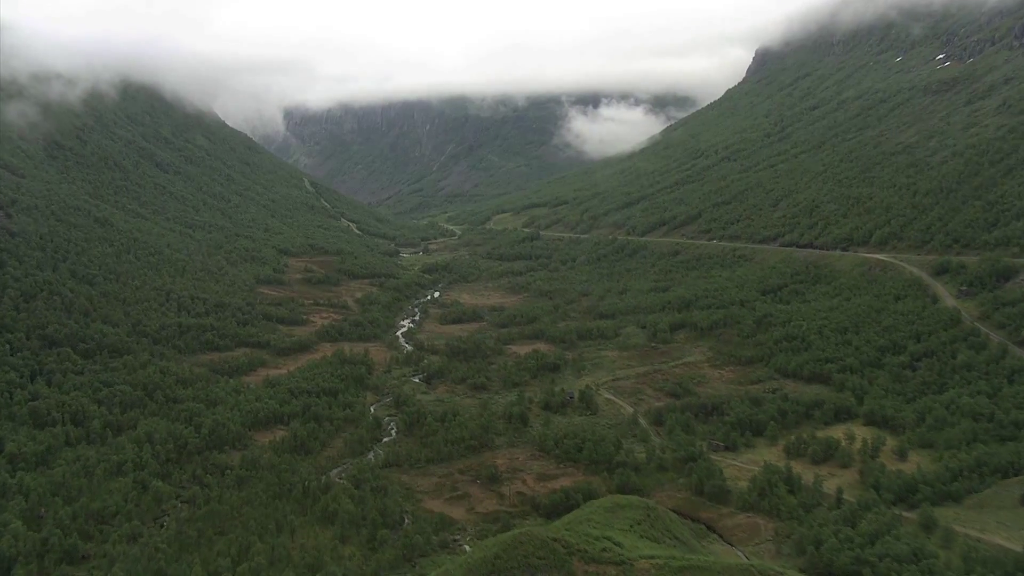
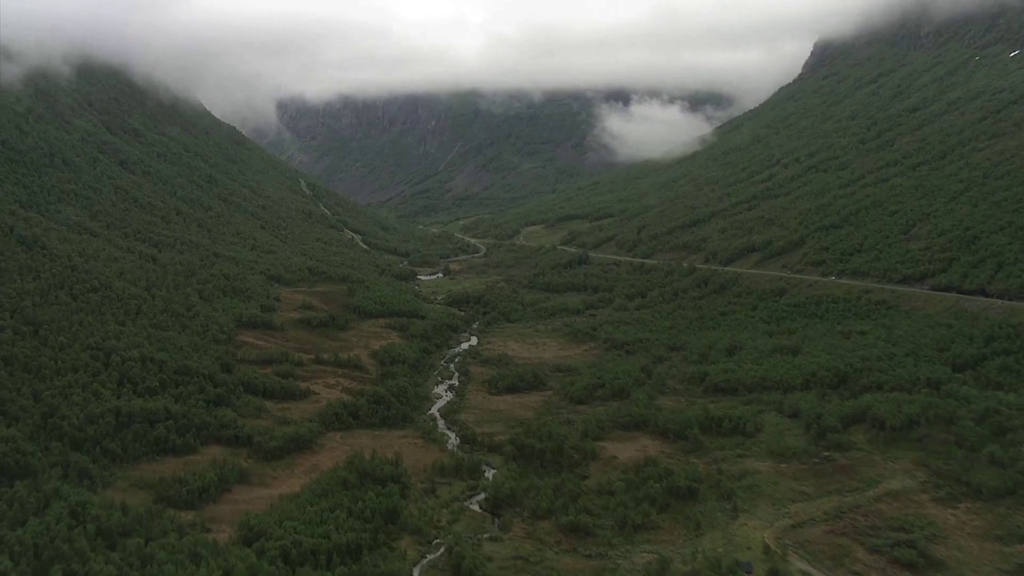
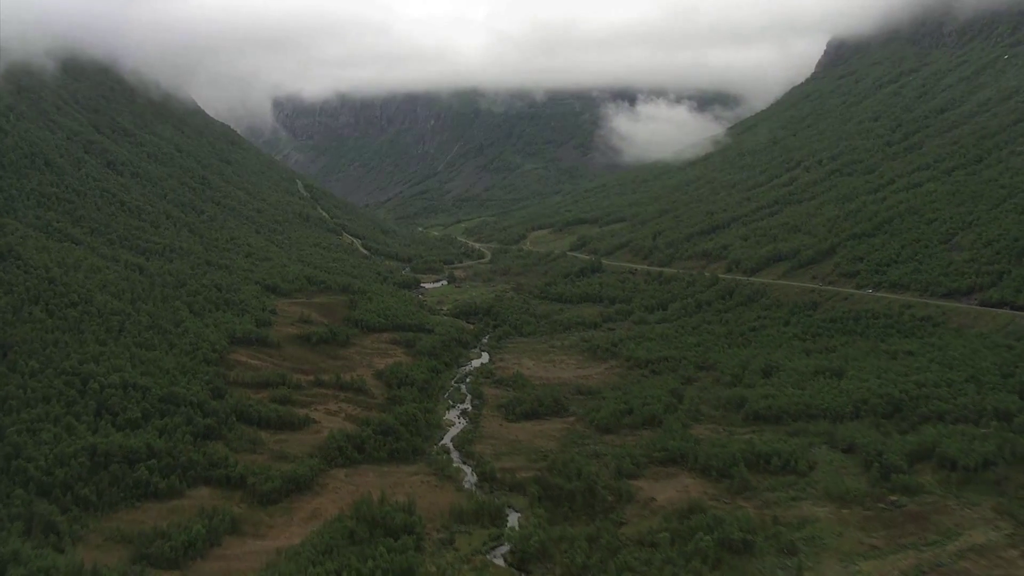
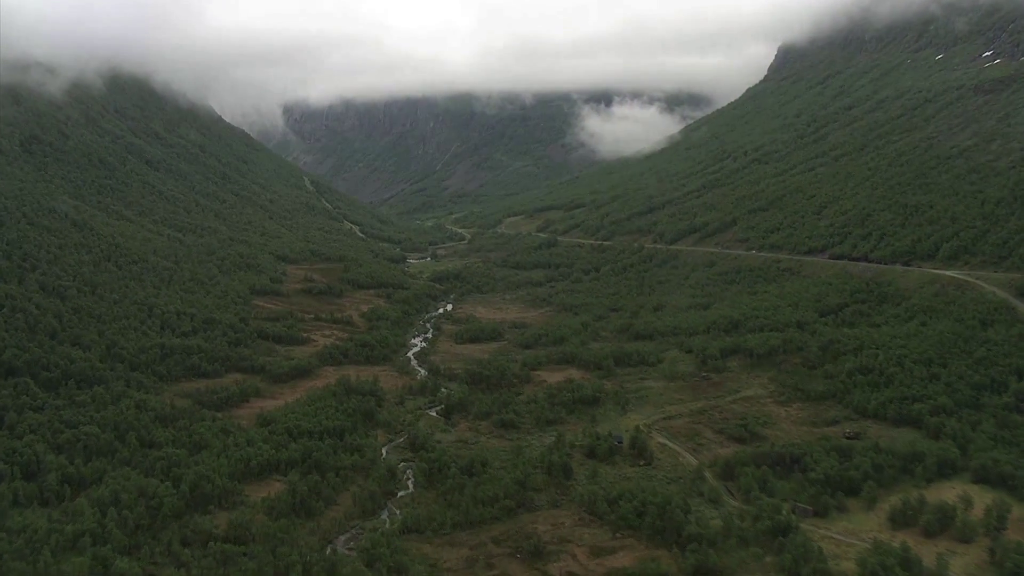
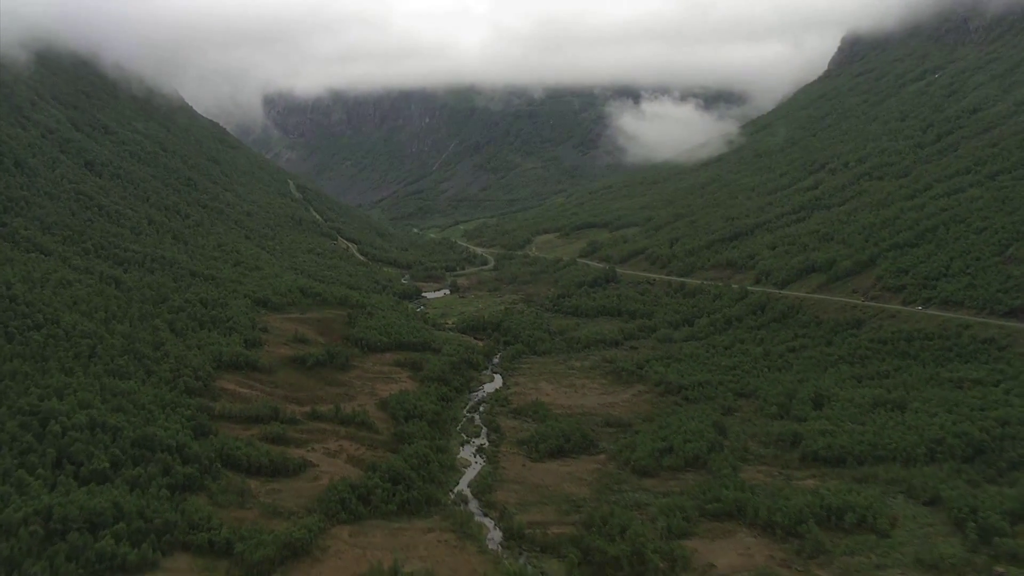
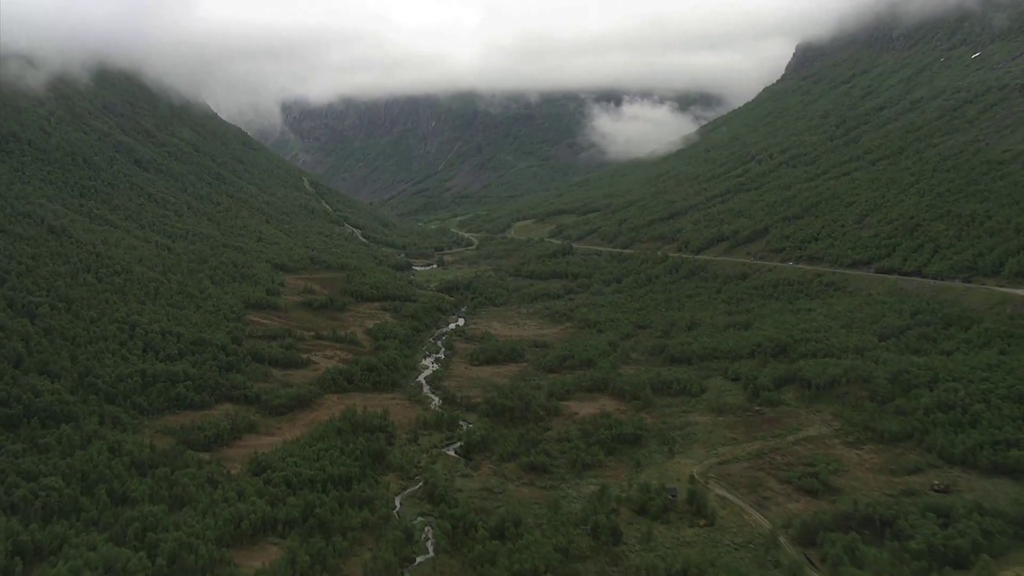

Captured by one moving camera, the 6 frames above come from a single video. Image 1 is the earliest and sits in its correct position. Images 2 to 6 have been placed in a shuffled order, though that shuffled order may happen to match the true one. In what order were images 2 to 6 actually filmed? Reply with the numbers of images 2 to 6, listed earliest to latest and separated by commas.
4, 6, 2, 3, 5
